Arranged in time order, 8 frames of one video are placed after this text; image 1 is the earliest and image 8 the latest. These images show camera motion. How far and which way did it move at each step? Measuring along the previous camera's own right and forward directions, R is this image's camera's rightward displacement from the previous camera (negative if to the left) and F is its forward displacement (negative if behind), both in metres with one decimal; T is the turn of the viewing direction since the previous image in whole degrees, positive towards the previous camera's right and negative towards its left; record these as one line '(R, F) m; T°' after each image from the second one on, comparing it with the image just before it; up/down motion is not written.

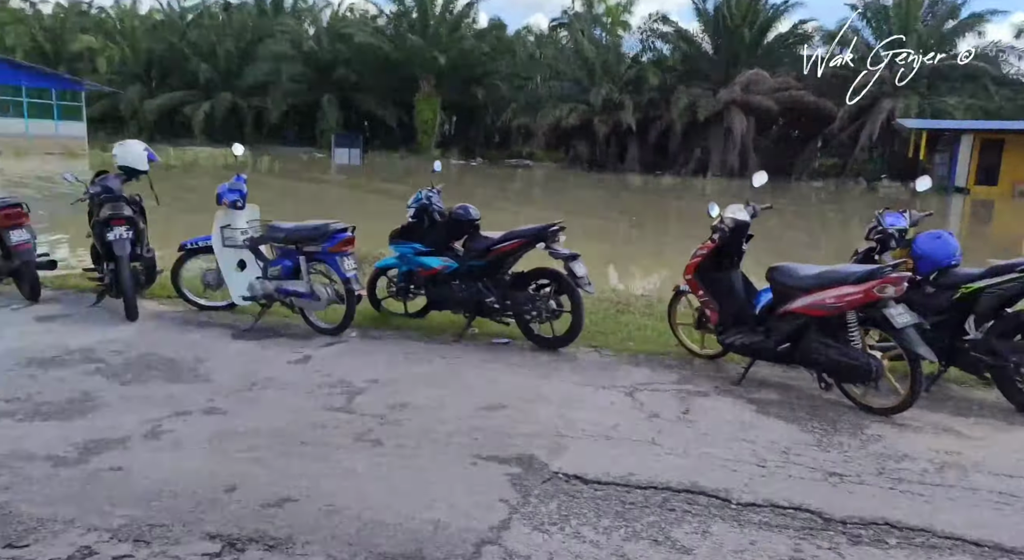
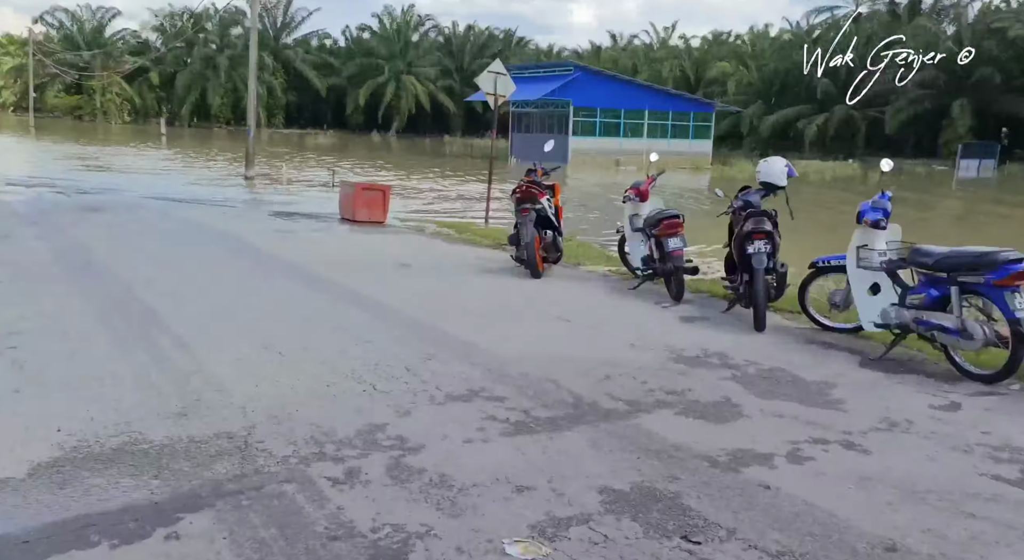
(+0.9, -0.5) m; -19°
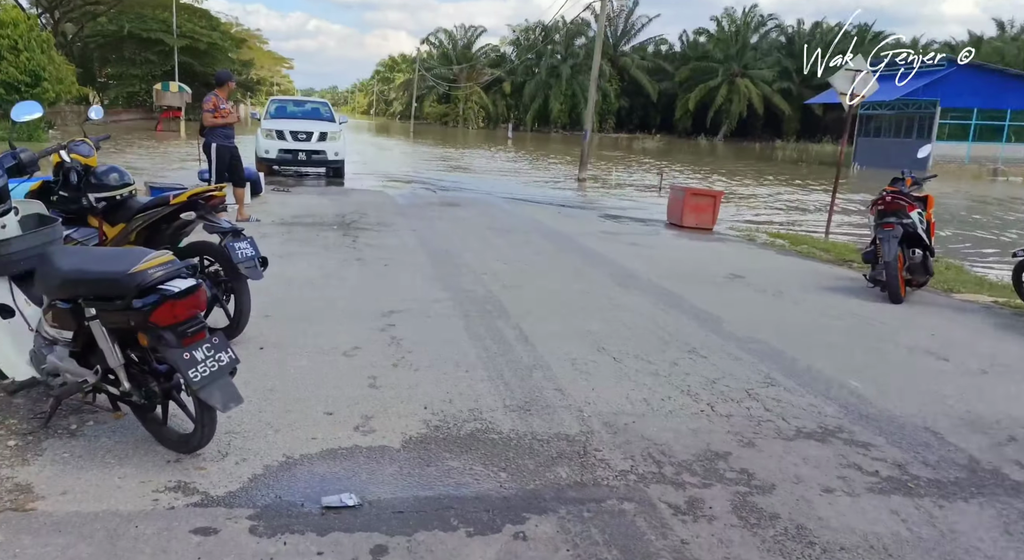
(-0.2, +0.1) m; -24°
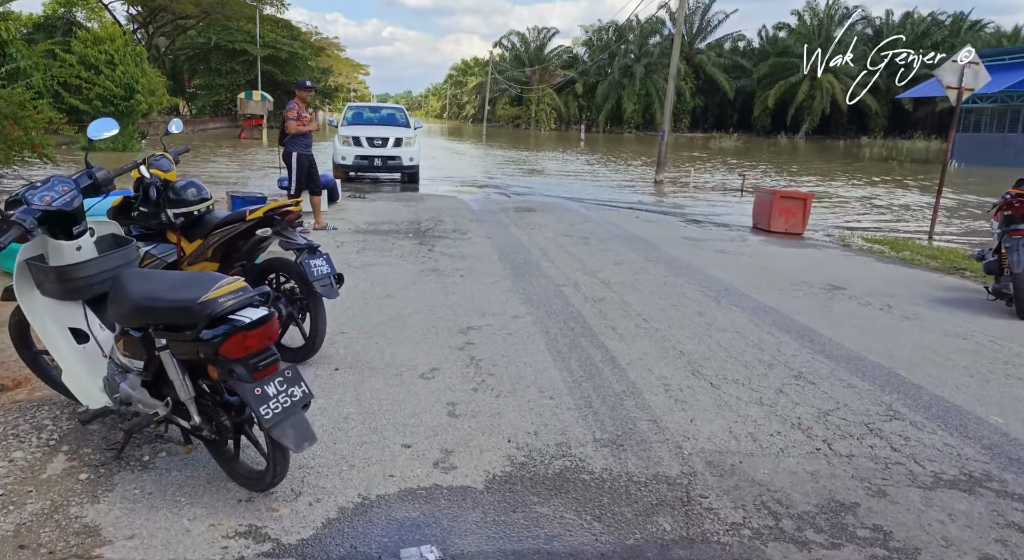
(-0.1, +0.3) m; -6°
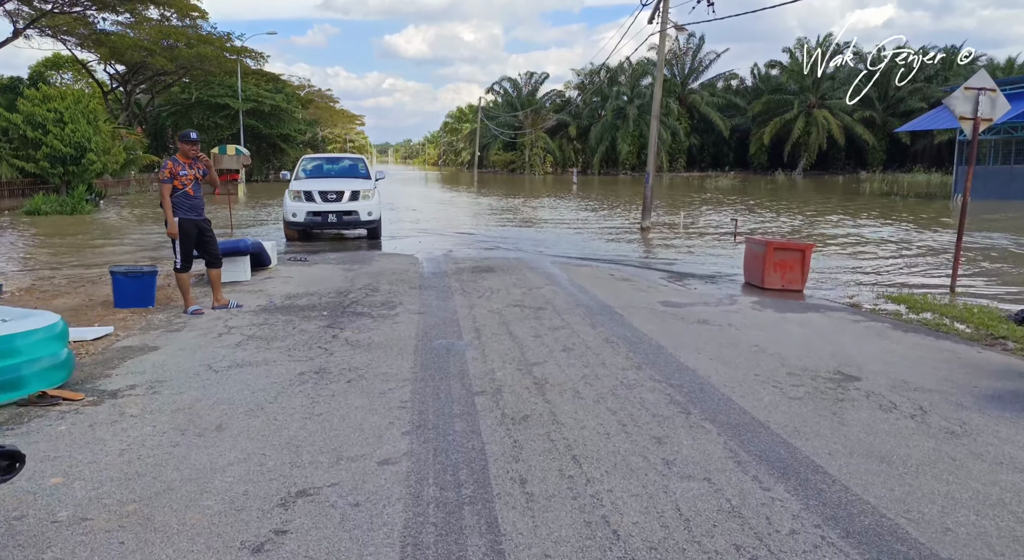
(+0.6, +1.5) m; 0°
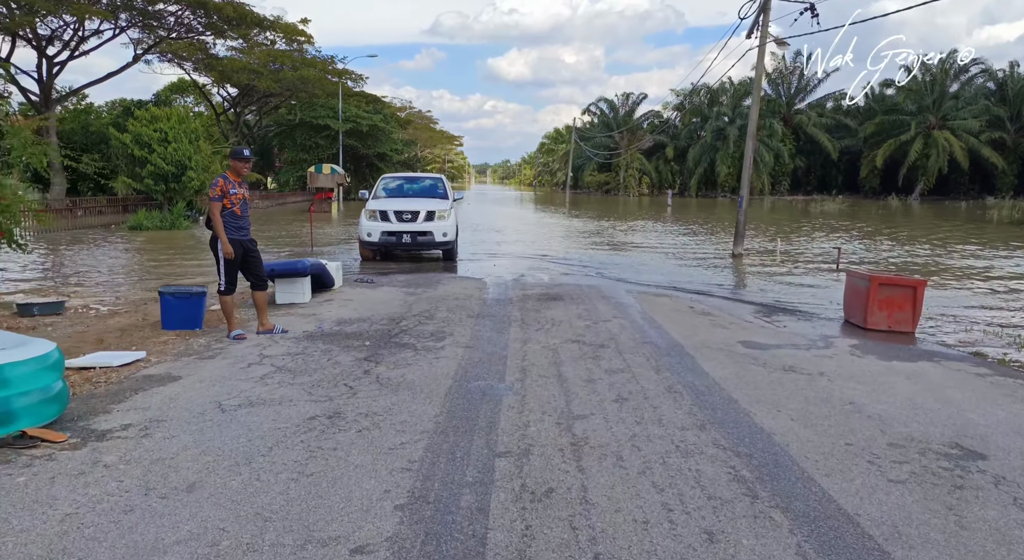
(+0.3, +0.7) m; -7°
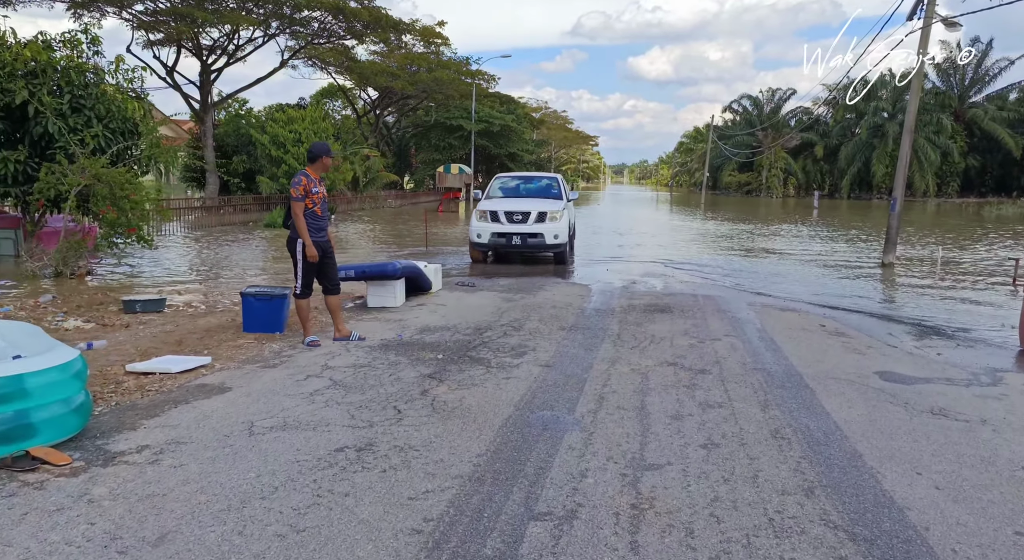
(+0.4, +0.7) m; -10°
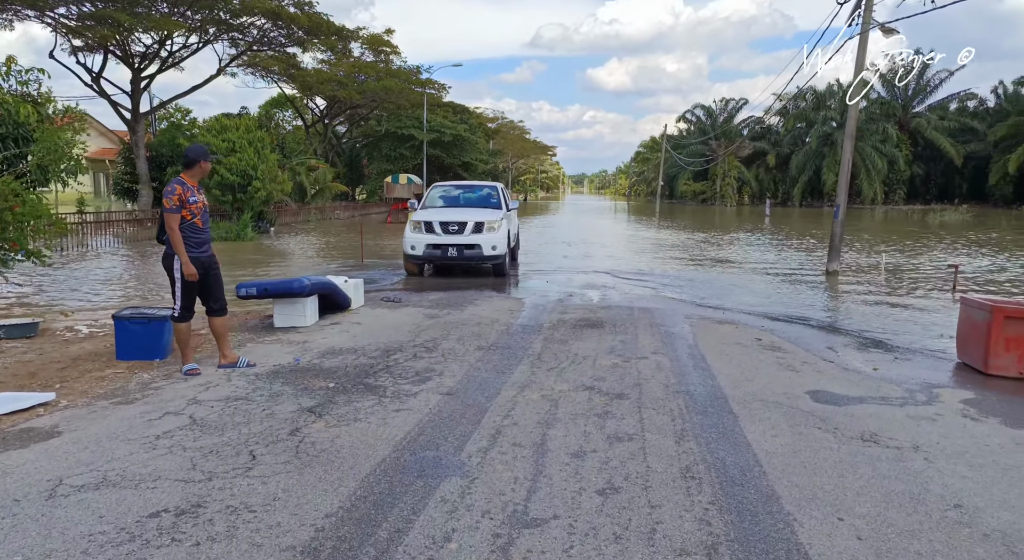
(+0.5, +0.6) m; +3°
